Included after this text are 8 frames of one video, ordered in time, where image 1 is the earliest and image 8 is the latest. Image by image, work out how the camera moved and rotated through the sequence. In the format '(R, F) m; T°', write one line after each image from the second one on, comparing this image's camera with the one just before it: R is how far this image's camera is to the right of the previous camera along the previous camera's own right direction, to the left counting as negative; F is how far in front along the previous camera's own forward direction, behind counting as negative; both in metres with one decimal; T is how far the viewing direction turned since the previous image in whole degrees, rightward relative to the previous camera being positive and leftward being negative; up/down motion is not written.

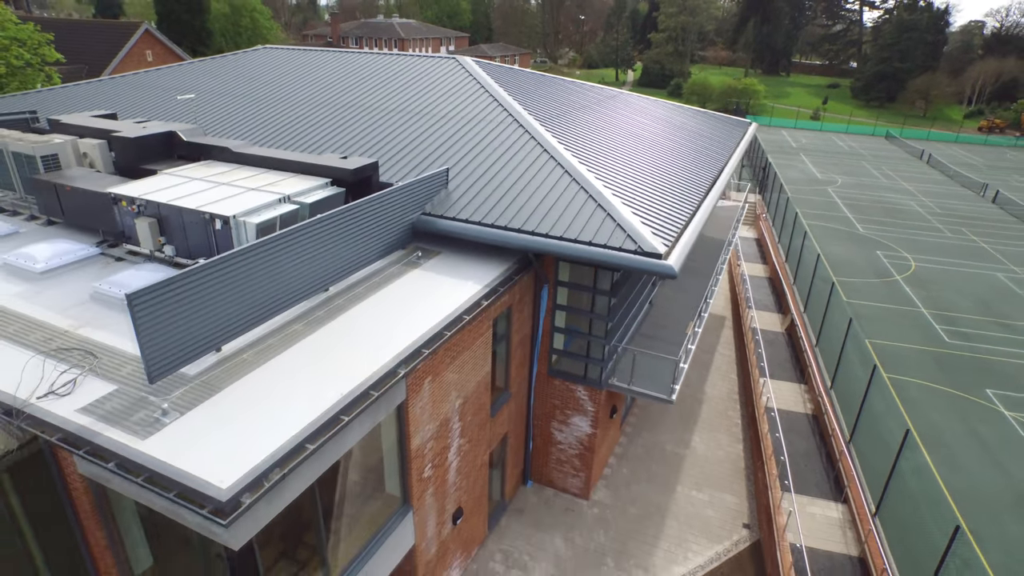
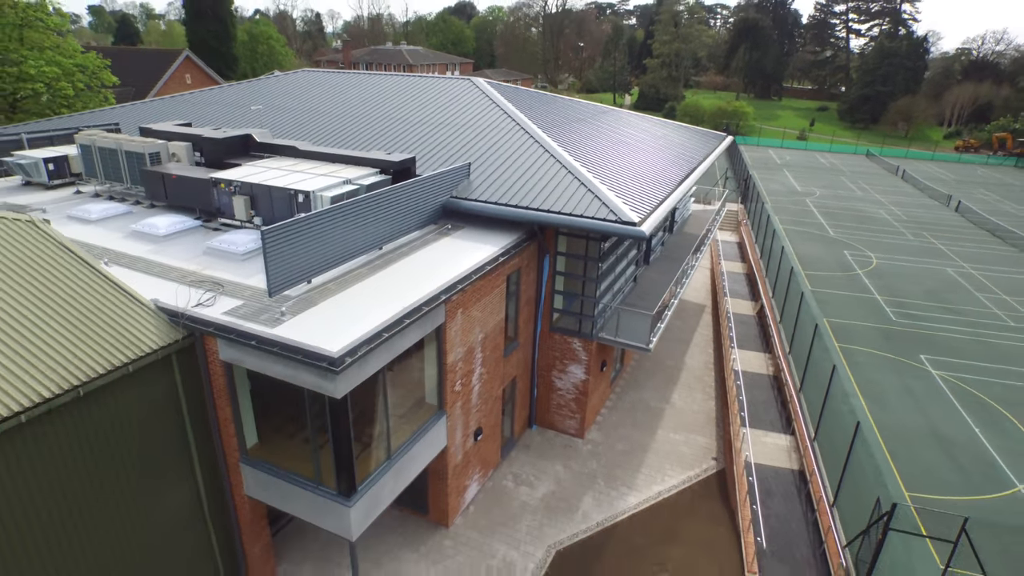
(-0.2, -2.7) m; 0°
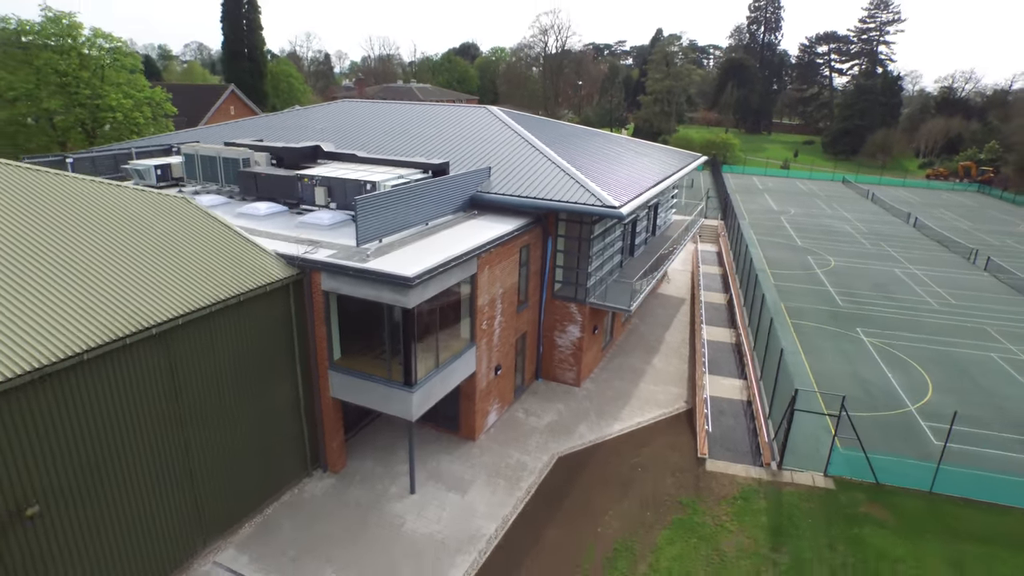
(-0.3, -3.8) m; 0°
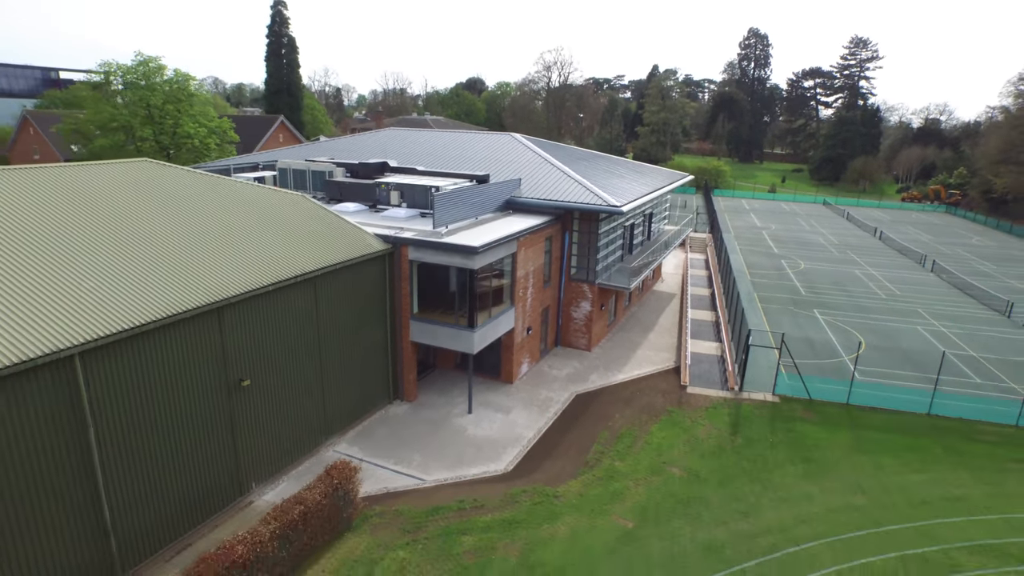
(-0.9, -4.9) m; 0°
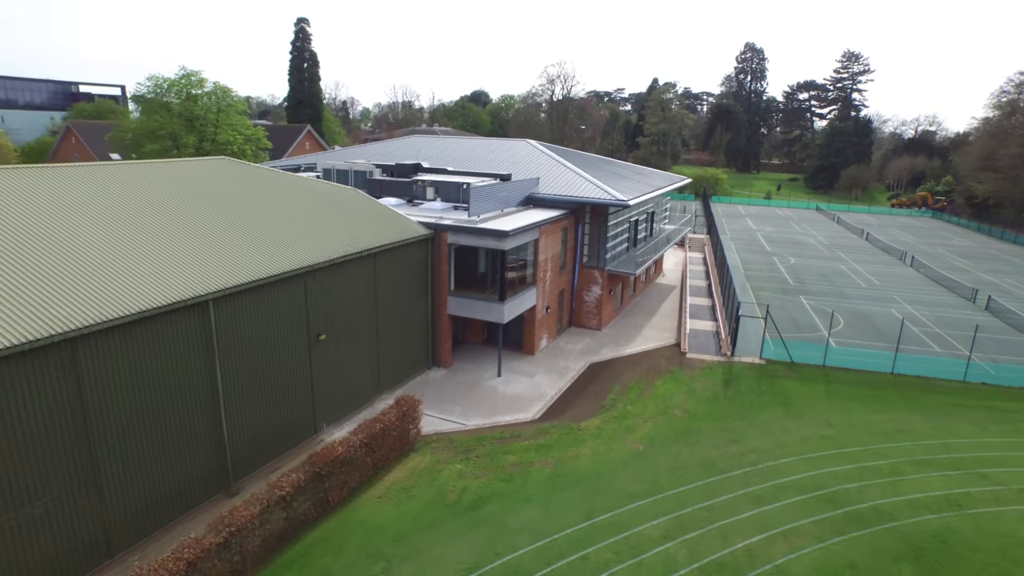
(-0.8, -2.9) m; 0°
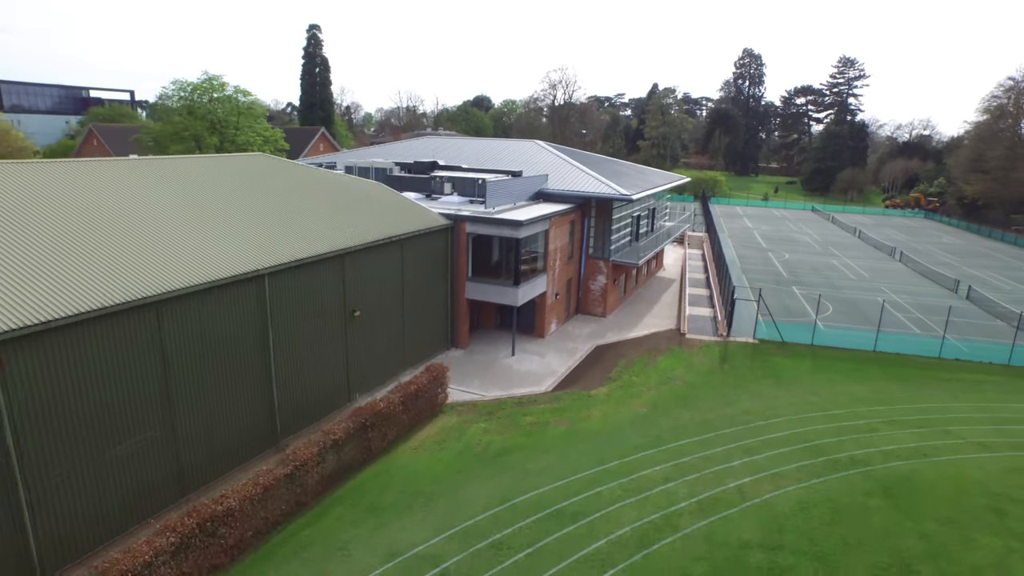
(-0.5, -1.8) m; 0°
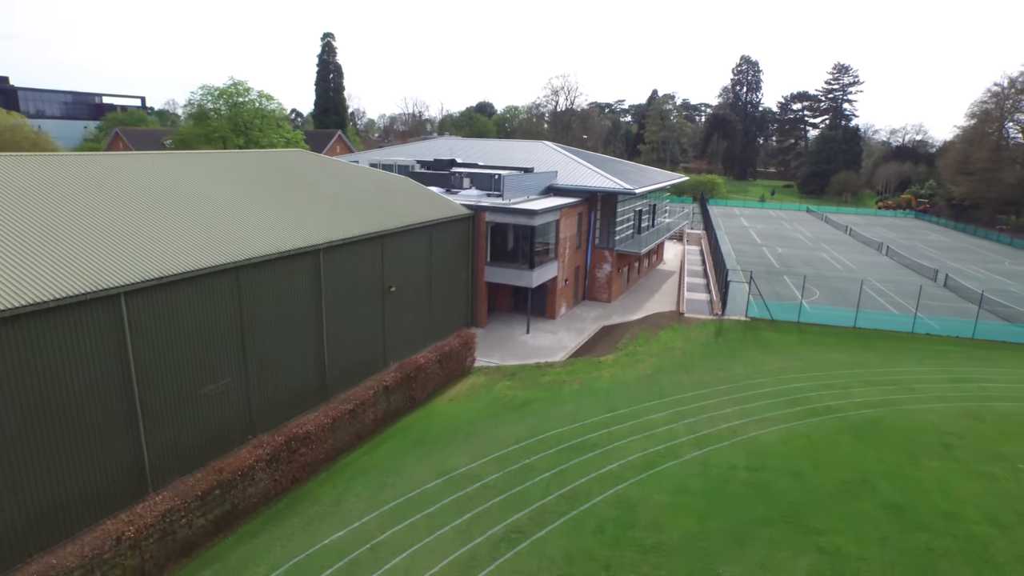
(-0.6, -2.3) m; 0°
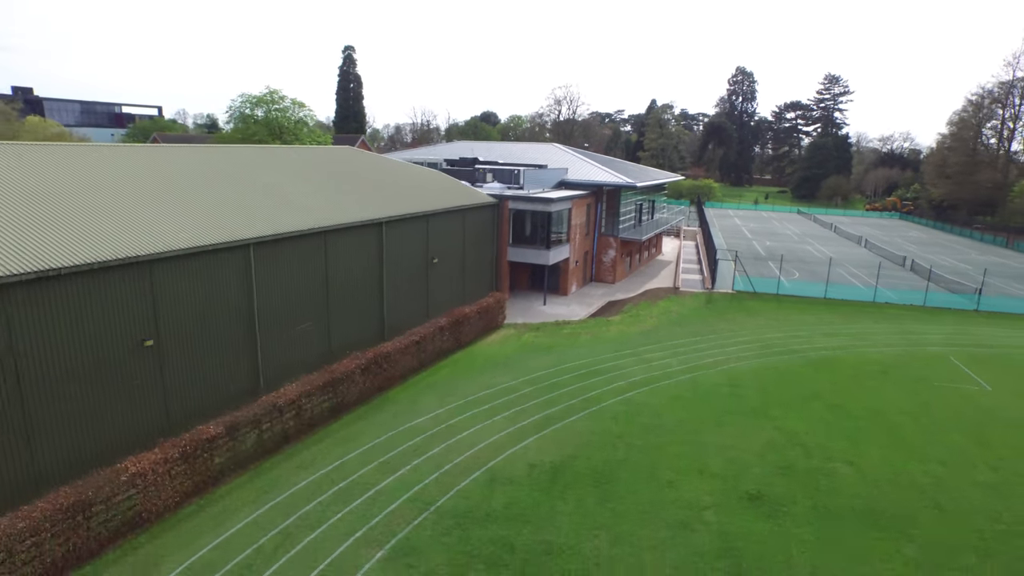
(-0.9, -4.0) m; 0°
